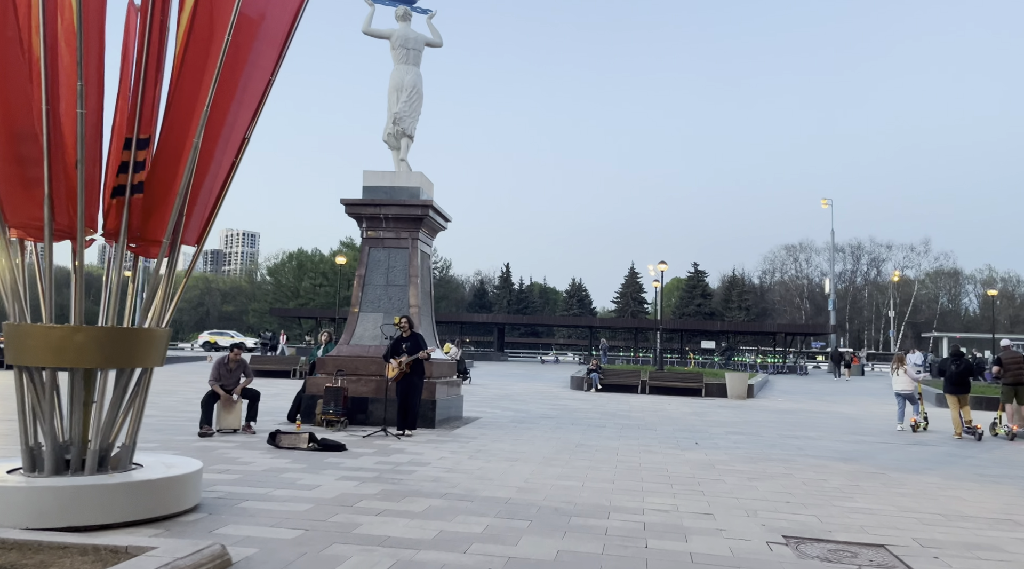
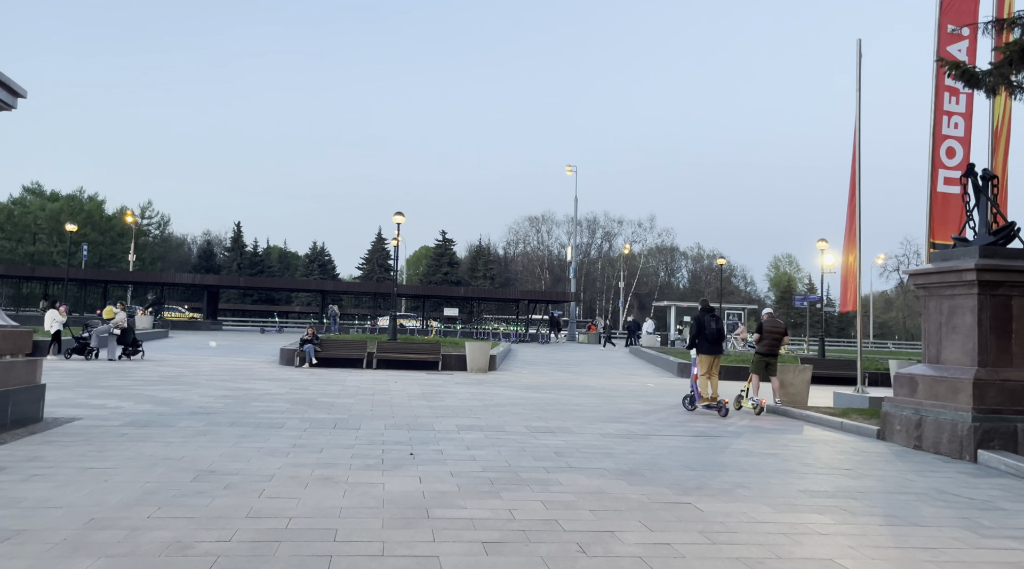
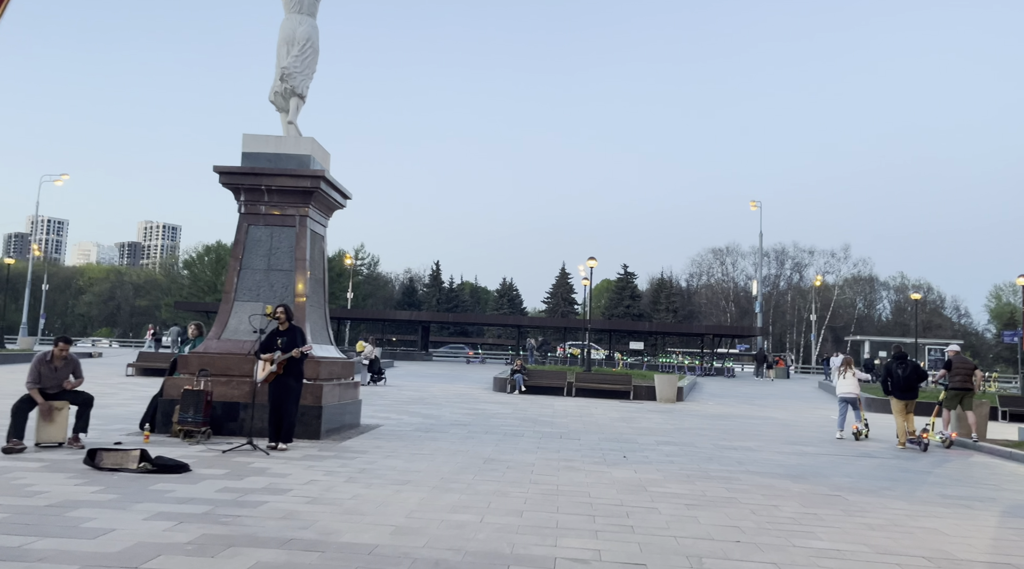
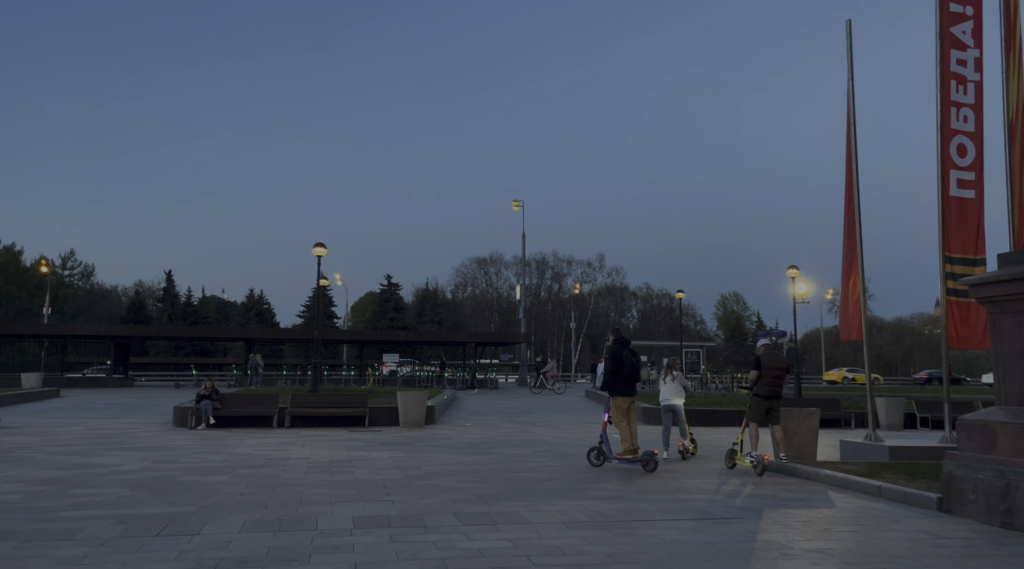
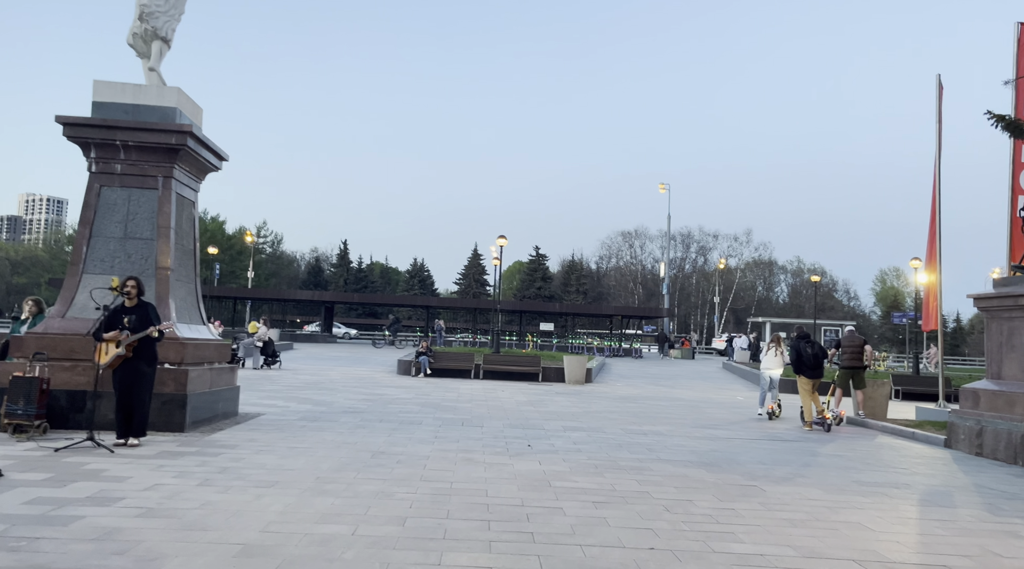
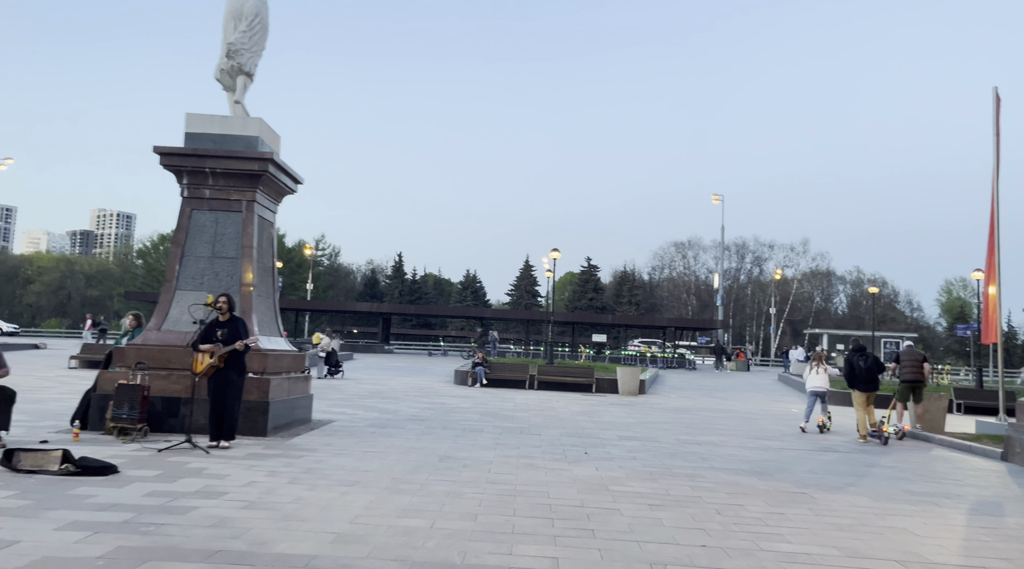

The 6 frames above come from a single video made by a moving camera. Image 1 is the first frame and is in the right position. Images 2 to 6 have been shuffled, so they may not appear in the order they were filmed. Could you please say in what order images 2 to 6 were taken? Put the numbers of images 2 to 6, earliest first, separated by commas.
3, 6, 5, 2, 4
